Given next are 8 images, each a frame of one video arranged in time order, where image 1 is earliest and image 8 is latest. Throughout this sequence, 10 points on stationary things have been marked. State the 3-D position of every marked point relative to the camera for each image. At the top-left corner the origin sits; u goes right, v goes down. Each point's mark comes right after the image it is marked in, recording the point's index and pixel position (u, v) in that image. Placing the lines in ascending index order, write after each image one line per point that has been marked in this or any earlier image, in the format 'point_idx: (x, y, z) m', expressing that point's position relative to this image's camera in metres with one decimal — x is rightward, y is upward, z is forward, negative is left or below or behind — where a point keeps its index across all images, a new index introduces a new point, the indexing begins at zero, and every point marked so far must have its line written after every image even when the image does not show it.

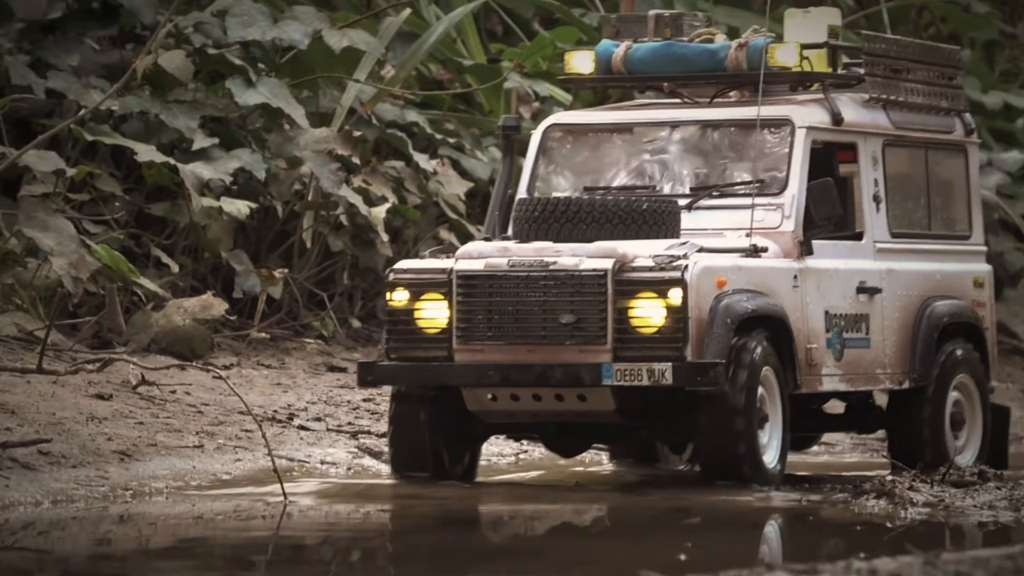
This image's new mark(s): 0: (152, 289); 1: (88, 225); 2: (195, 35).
0: (-1.9, 0.0, +10.8) m
1: (-2.2, +0.3, +10.8) m
2: (-1.7, +1.4, +11.3) m
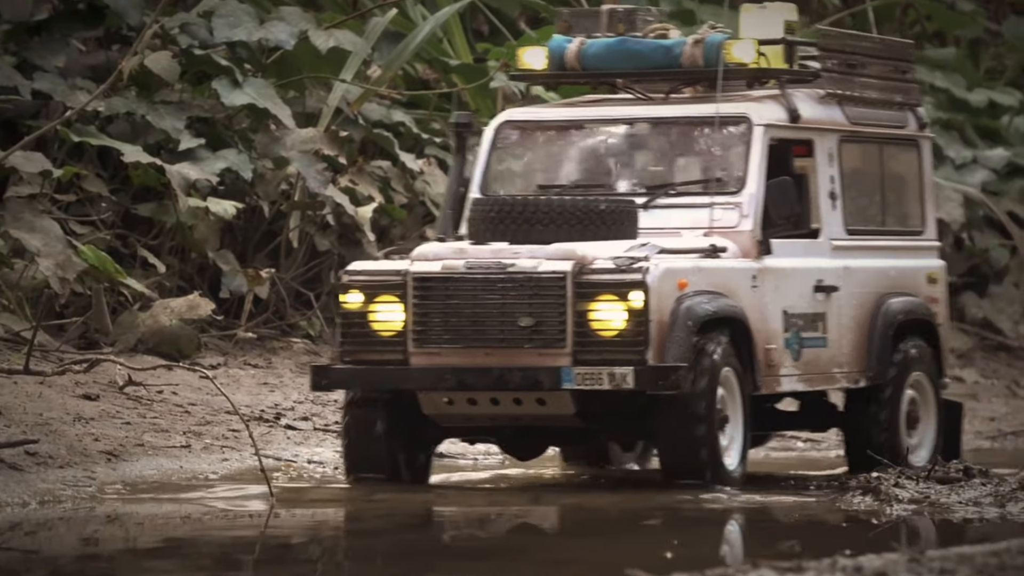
0: (-1.9, 0.0, +10.8) m
1: (-2.3, +0.3, +10.9) m
2: (-1.8, +1.4, +11.4) m
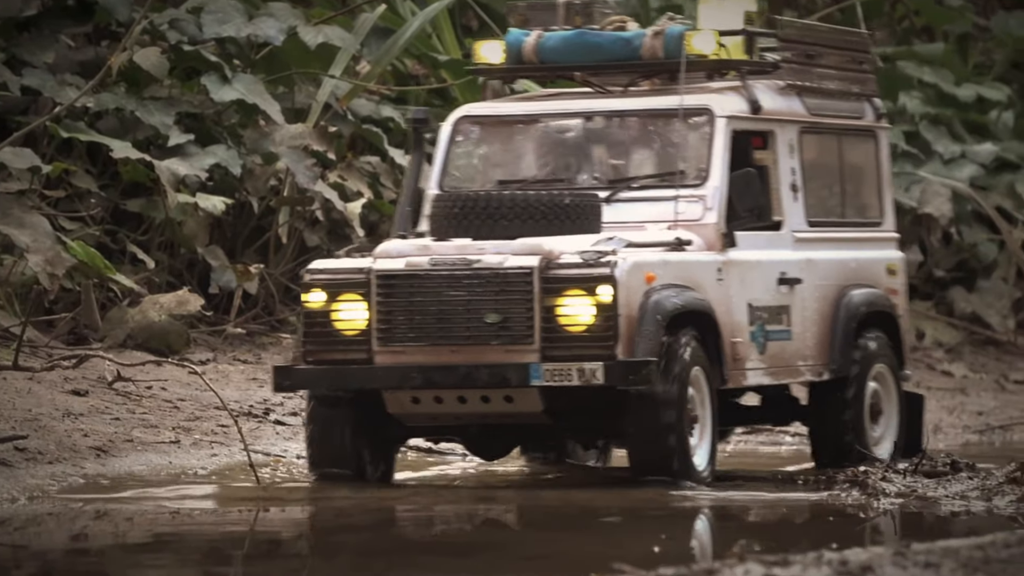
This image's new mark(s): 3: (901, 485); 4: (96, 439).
0: (-2.0, 0.0, +10.8) m
1: (-2.4, +0.3, +10.9) m
2: (-1.9, +1.4, +11.4) m
3: (+1.8, -0.9, +9.3) m
4: (-2.0, -0.7, +9.9) m
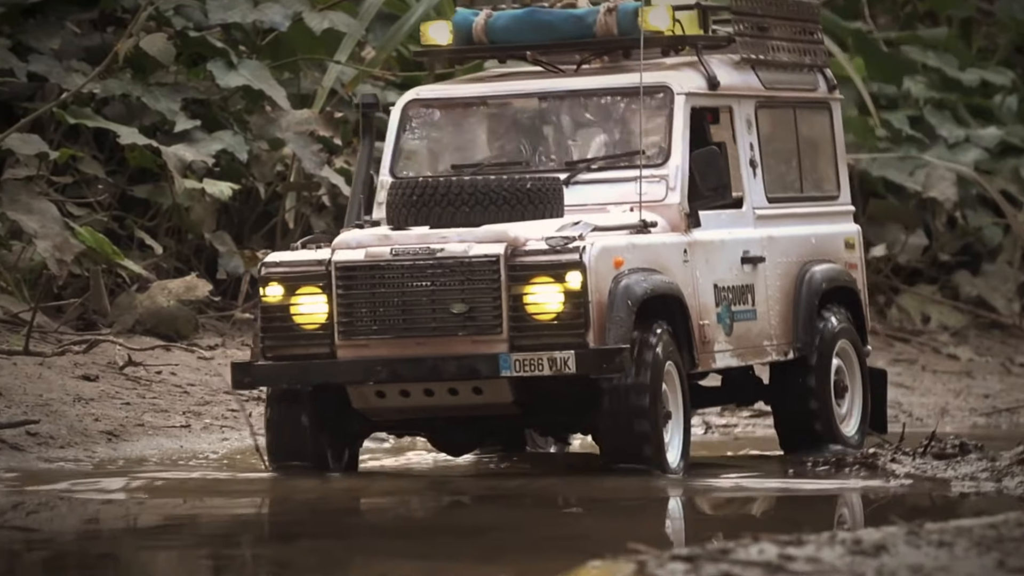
0: (-2.0, +0.1, +10.8) m
1: (-2.3, +0.4, +10.9) m
2: (-1.8, +1.5, +11.4) m
3: (+1.8, -0.8, +9.4) m
4: (-2.0, -0.7, +10.0) m
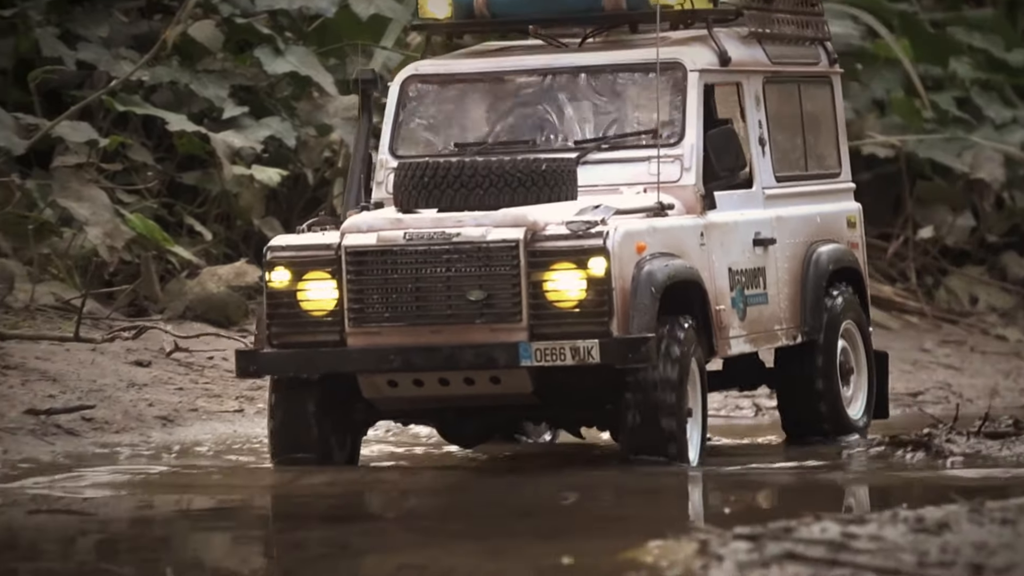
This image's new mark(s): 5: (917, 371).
0: (-1.7, +0.2, +10.9) m
1: (-2.1, +0.5, +10.9) m
2: (-1.6, +1.6, +11.4) m
3: (+2.1, -0.7, +9.4) m
4: (-1.7, -0.6, +10.0) m
5: (+2.4, -0.5, +12.0) m
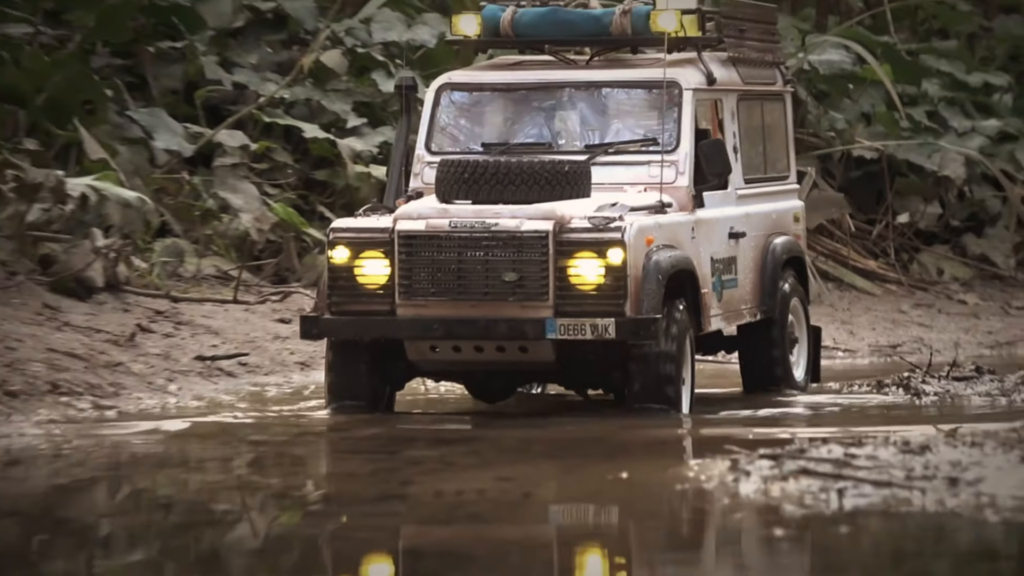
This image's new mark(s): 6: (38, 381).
0: (-1.3, +0.3, +13.7) m
1: (-1.6, +0.7, +13.8) m
2: (-1.2, +1.7, +14.3) m
3: (+2.5, -0.6, +12.3) m
4: (-1.3, -0.4, +12.9) m
5: (+2.8, -0.3, +14.9) m
6: (-2.8, -0.5, +11.9) m
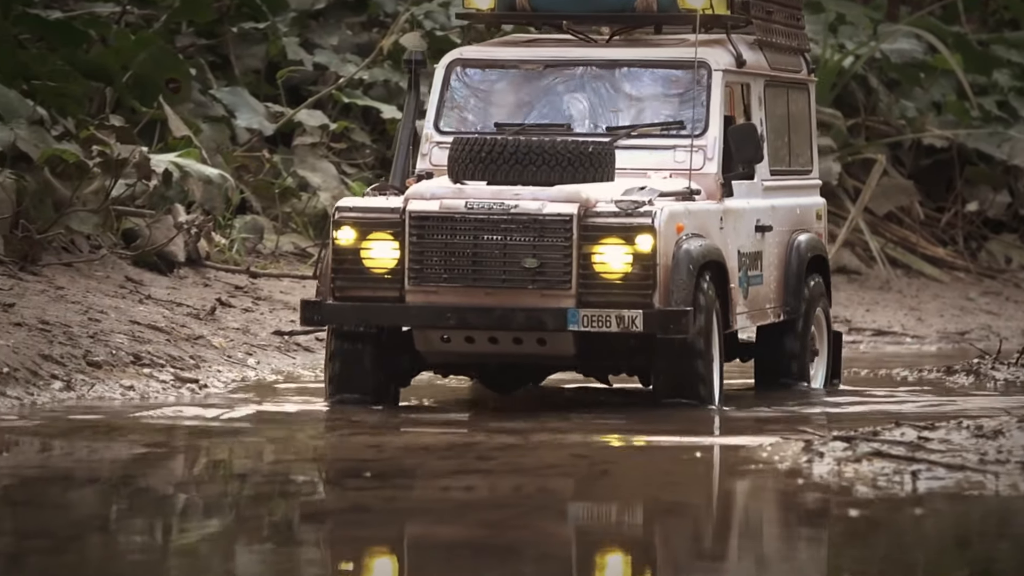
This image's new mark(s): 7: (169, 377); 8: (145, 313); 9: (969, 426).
0: (-0.8, +0.5, +14.0) m
1: (-1.1, +0.8, +14.0) m
2: (-0.6, +1.9, +14.5) m
3: (+2.9, -0.5, +12.5) m
4: (-0.8, -0.3, +13.1) m
5: (+3.3, -0.2, +15.0) m
6: (-2.3, -0.4, +12.2) m
7: (-2.0, -0.5, +12.2) m
8: (-2.3, -0.2, +12.9) m
9: (+2.3, -0.6, +10.4) m
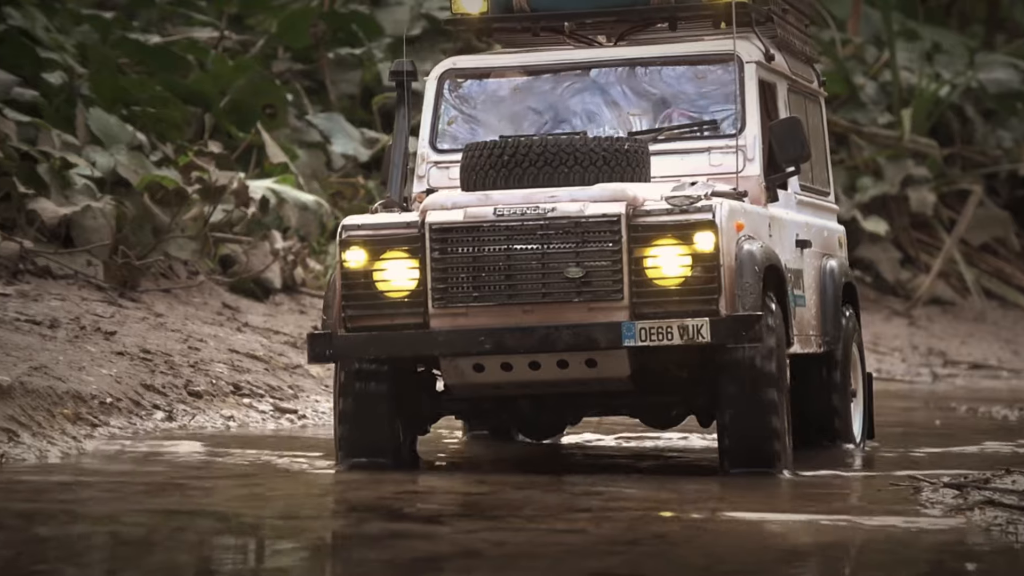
0: (-0.1, +0.3, +13.9) m
1: (-0.5, +0.6, +14.0) m
2: (0.0, +1.7, +14.5) m
3: (+3.6, -0.7, +12.4) m
4: (-0.2, -0.5, +13.1) m
5: (+3.9, -0.4, +14.9) m
6: (-1.7, -0.6, +12.2) m
7: (-1.4, -0.7, +12.1) m
8: (-1.7, -0.3, +12.9) m
9: (+2.8, -0.8, +10.4) m
